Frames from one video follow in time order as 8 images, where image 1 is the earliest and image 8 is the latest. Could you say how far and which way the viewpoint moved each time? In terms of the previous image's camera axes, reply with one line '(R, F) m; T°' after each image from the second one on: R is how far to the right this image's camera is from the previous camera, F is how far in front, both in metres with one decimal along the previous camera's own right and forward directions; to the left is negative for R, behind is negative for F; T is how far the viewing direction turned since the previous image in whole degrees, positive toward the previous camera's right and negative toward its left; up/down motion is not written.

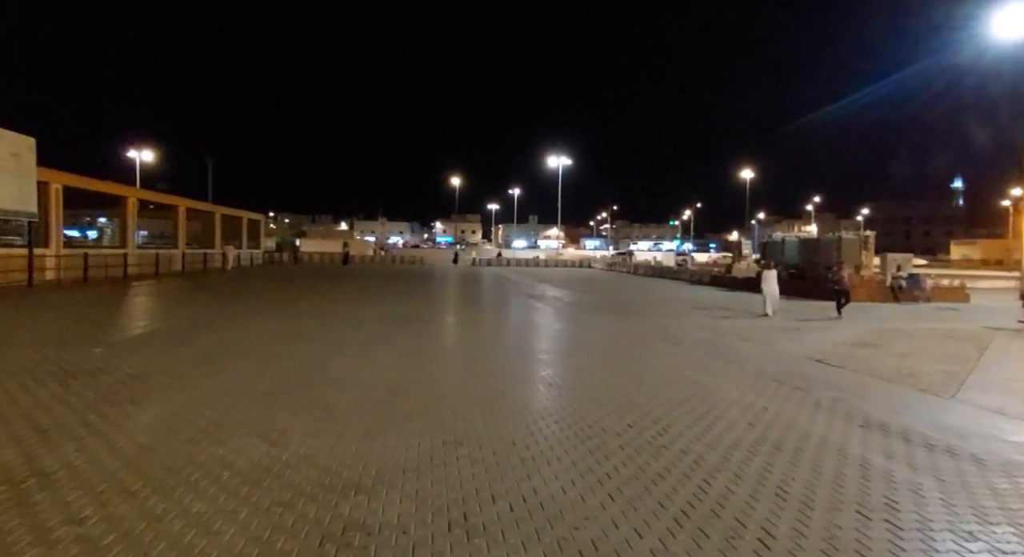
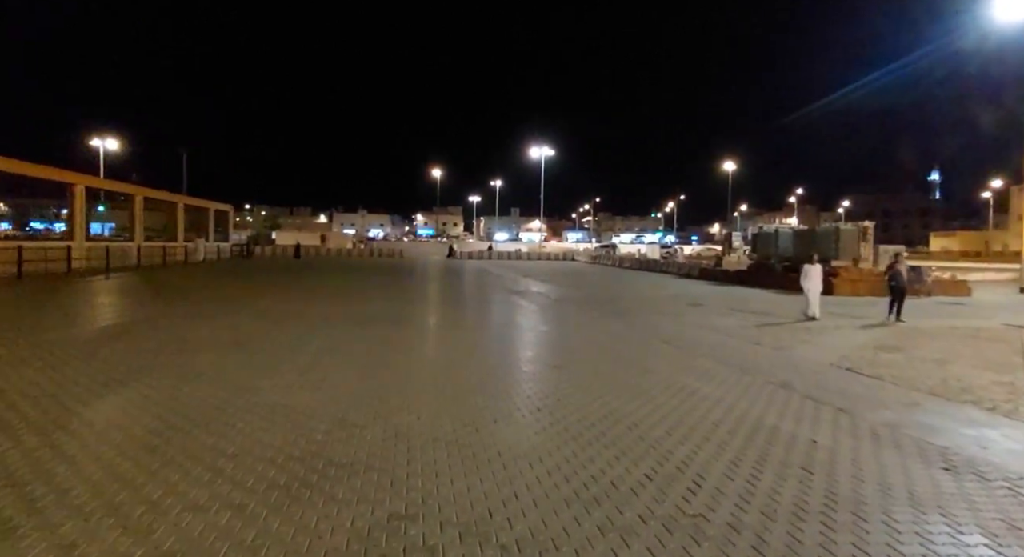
(0.0, +1.4) m; +2°
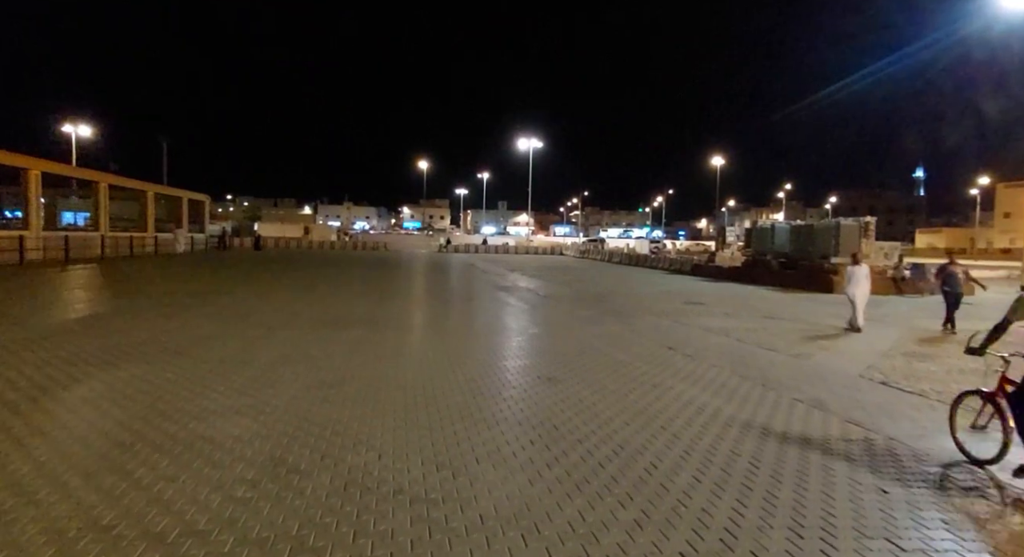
(0.0, +1.1) m; +1°
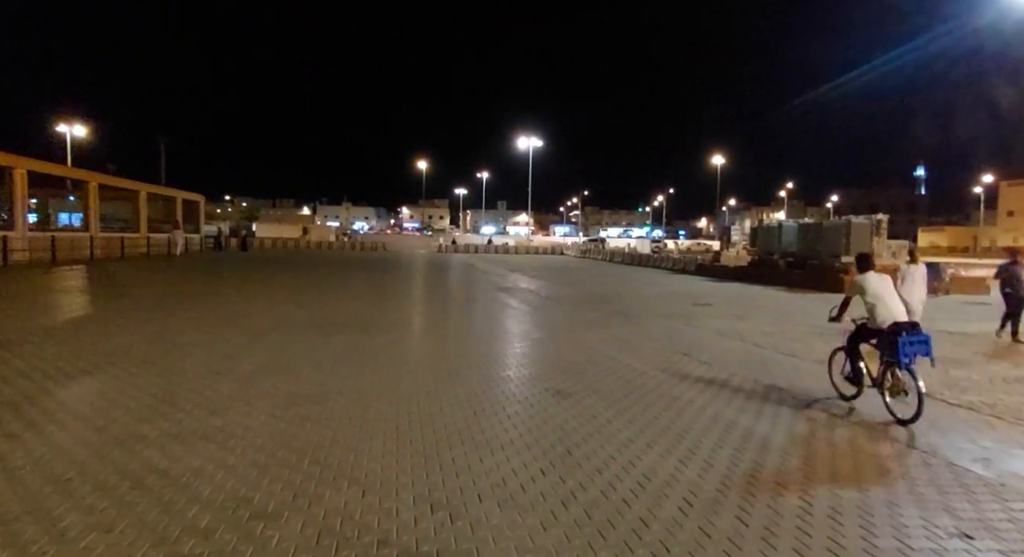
(-0.1, +0.6) m; 0°
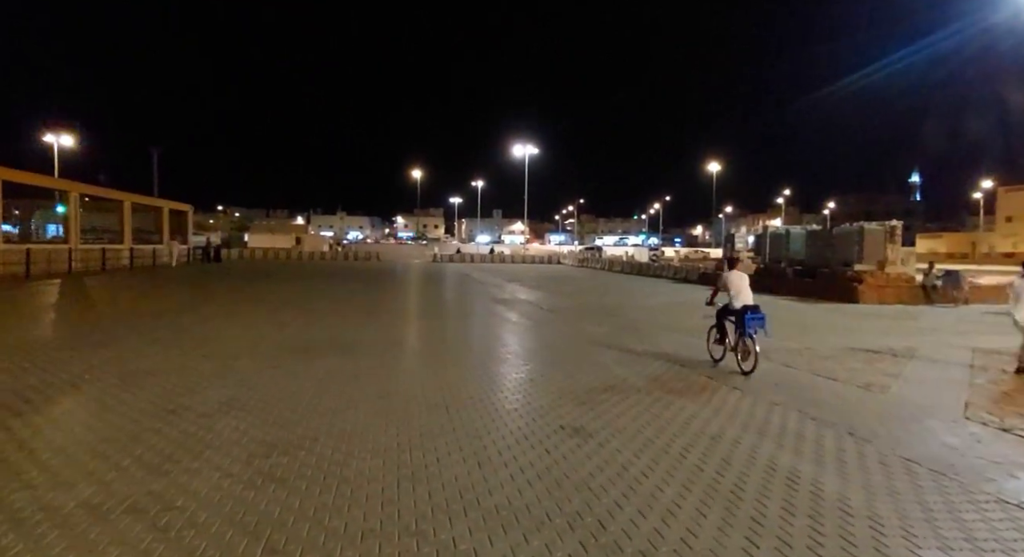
(-0.1, +0.9) m; +1°
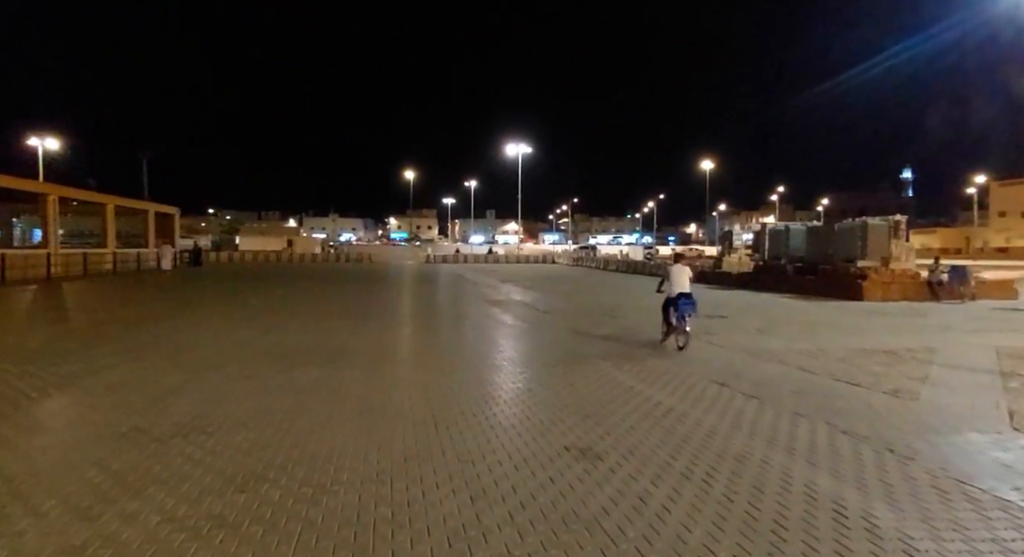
(0.0, +0.6) m; +1°
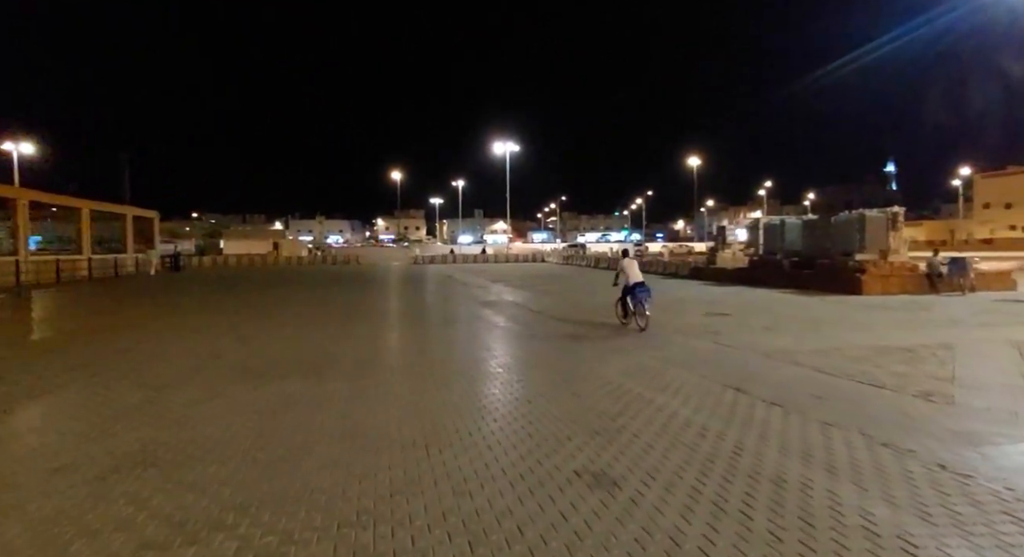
(-0.1, +0.6) m; +1°
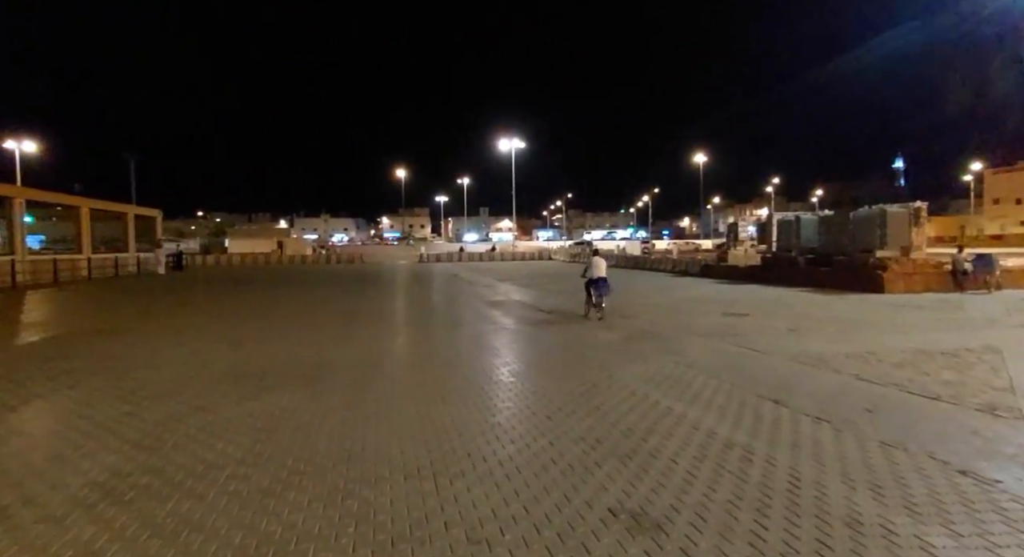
(-0.1, +0.5) m; 0°
